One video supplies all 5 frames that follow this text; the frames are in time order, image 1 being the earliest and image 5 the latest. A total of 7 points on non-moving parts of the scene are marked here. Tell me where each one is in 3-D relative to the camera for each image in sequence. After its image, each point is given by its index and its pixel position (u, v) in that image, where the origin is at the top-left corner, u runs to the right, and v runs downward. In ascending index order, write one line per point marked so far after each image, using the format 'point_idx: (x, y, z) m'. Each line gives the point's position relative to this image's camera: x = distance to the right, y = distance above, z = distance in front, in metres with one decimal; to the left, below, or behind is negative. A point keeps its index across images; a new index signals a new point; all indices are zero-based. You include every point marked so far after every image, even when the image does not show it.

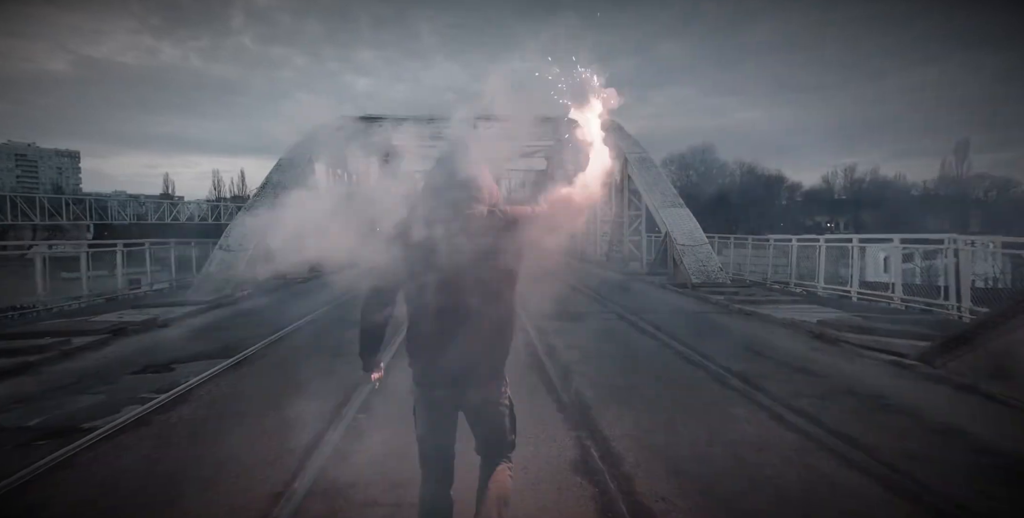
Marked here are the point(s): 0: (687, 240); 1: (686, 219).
0: (+4.6, +0.5, +16.0) m
1: (+4.7, +1.0, +16.8) m
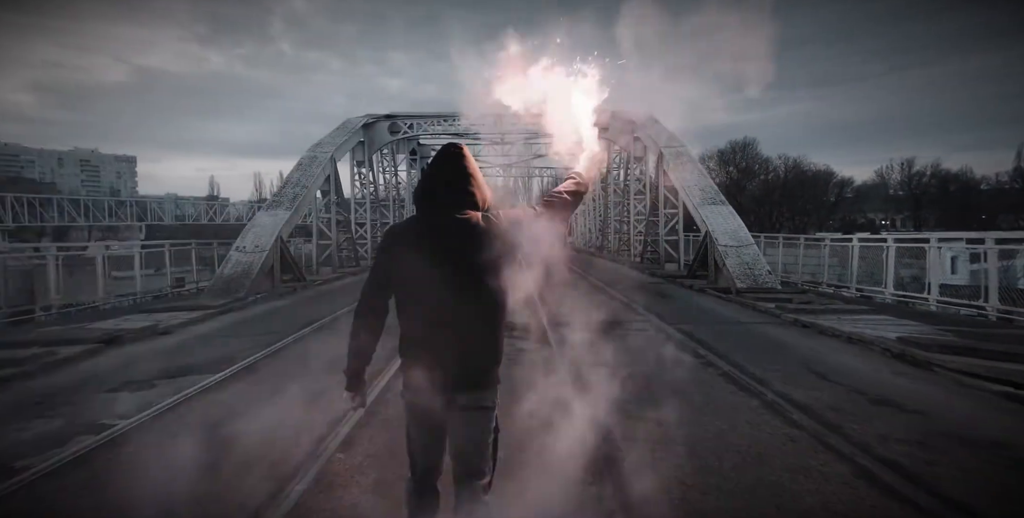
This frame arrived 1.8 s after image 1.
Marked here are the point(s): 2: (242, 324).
0: (+5.2, +0.4, +14.7) m
1: (+5.4, +1.0, +15.4) m
2: (-4.9, -1.2, +11.3) m
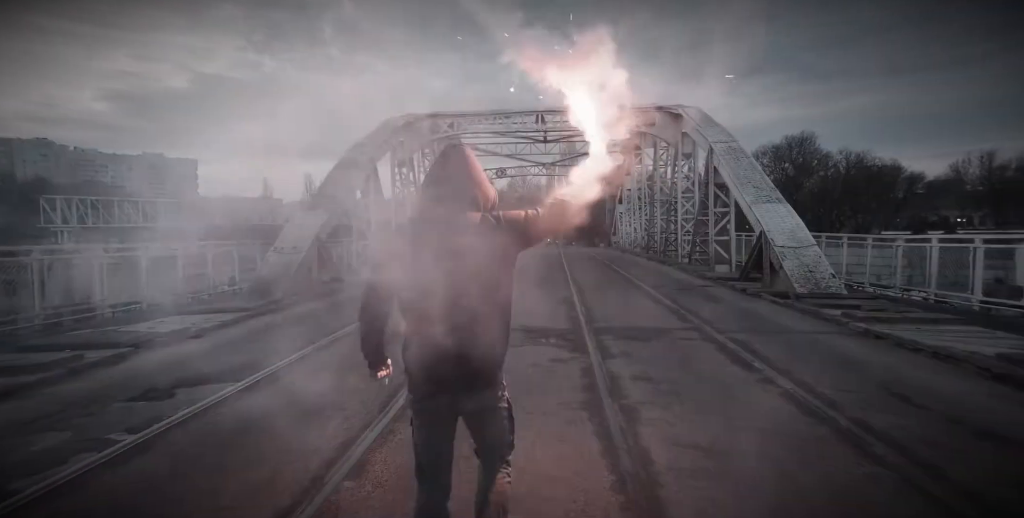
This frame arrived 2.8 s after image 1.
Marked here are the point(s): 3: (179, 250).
0: (+6.1, +0.4, +13.7) m
1: (+6.4, +1.0, +14.4) m
2: (-4.2, -1.2, +11.0) m
3: (-8.3, +0.2, +15.4) m
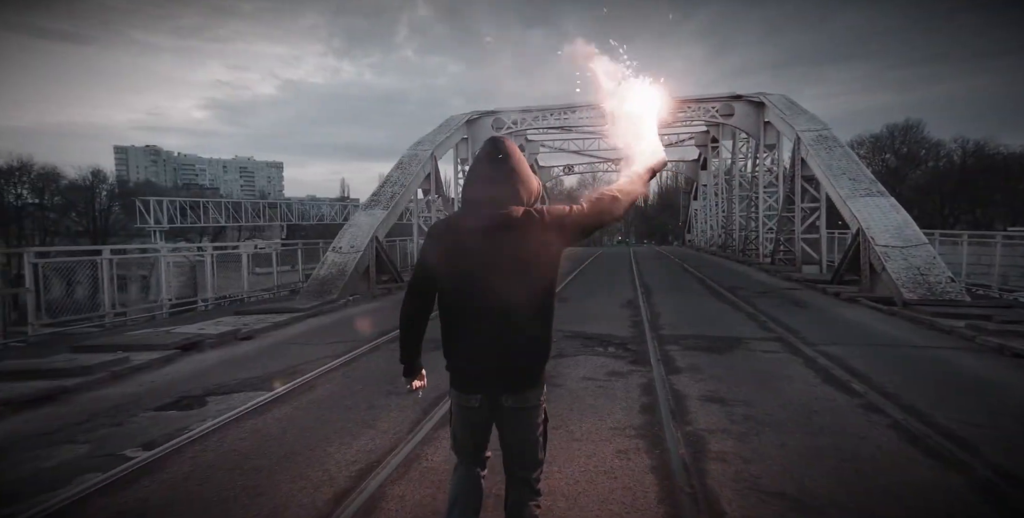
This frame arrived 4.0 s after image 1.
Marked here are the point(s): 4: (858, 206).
0: (+7.3, +0.4, +12.1) m
1: (+7.7, +1.0, +12.8) m
2: (-3.2, -1.2, +10.7) m
3: (-6.8, +0.2, +15.5) m
4: (+7.3, +1.1, +13.3) m
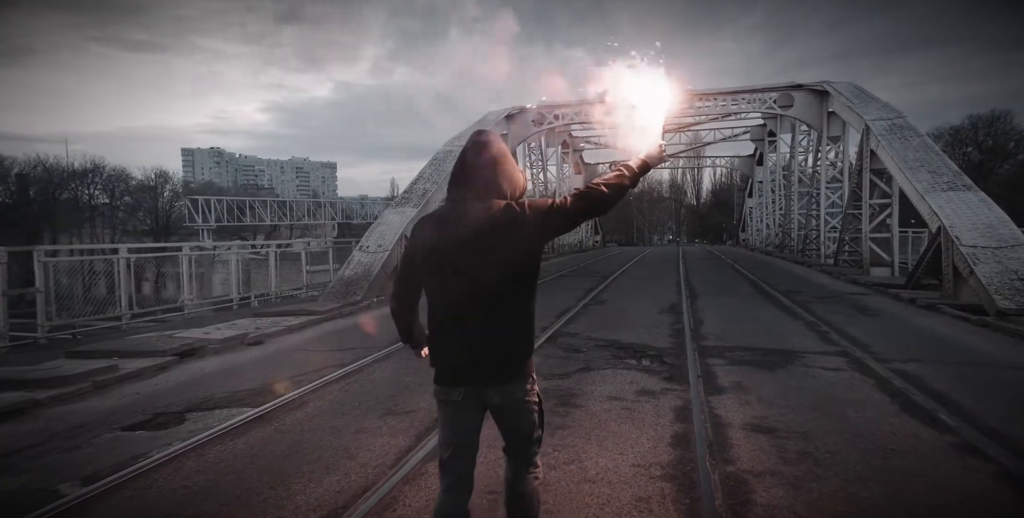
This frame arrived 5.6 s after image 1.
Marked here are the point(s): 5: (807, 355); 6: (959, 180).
0: (+7.9, +0.4, +10.6) m
1: (+8.3, +0.9, +11.3) m
2: (-2.7, -1.2, +10.0) m
3: (-5.9, +0.3, +15.1) m
4: (+8.0, +1.1, +11.7) m
5: (+3.6, -1.1, +7.5) m
6: (+8.6, +1.6, +12.2) m
